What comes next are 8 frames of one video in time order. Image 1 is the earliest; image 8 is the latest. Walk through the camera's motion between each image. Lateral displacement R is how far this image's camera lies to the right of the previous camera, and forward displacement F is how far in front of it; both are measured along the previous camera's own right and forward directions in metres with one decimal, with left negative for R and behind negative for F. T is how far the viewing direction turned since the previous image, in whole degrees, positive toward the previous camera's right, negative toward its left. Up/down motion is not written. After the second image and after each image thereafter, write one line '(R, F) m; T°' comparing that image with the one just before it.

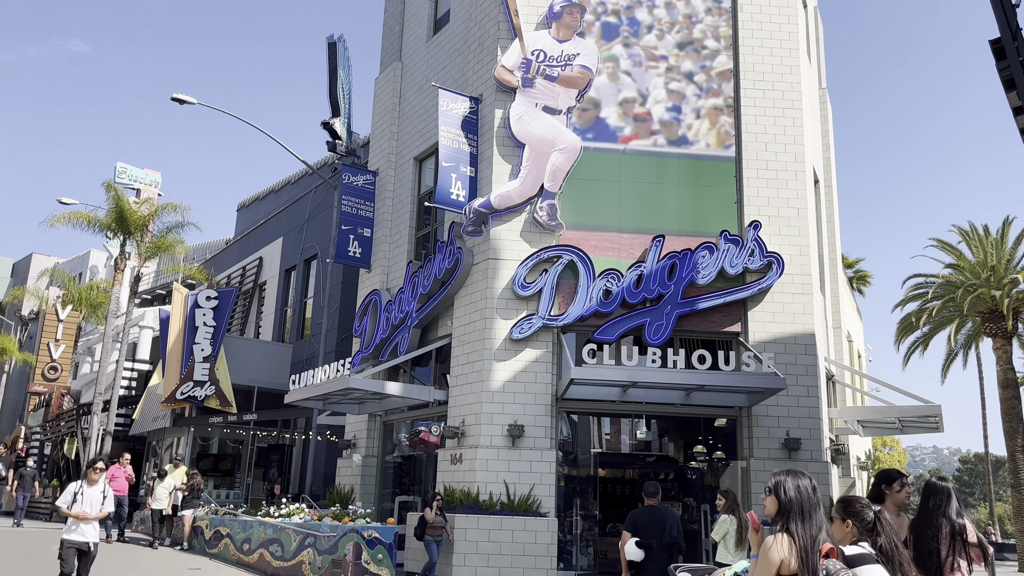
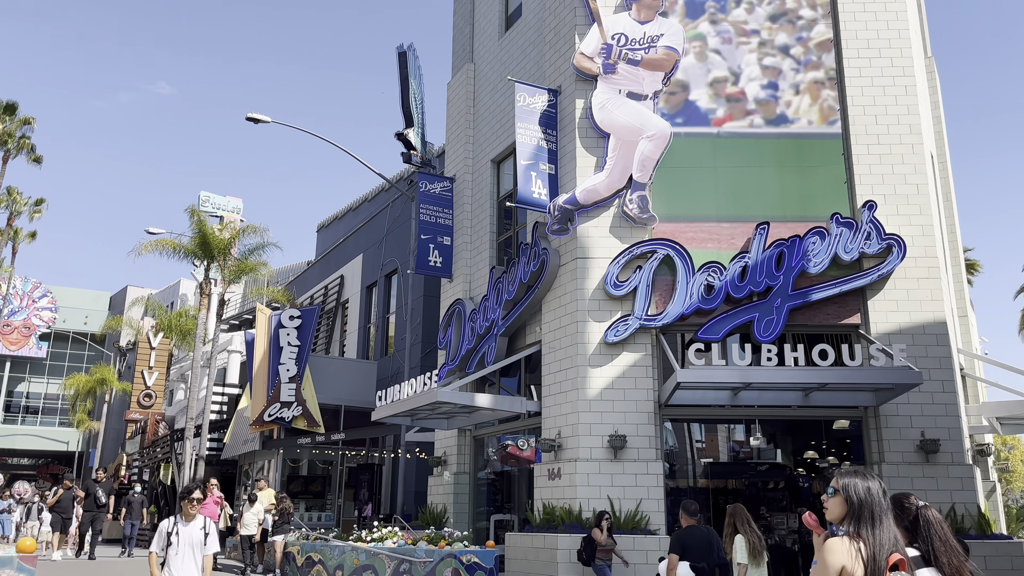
(-0.3, +1.1) m; -5°
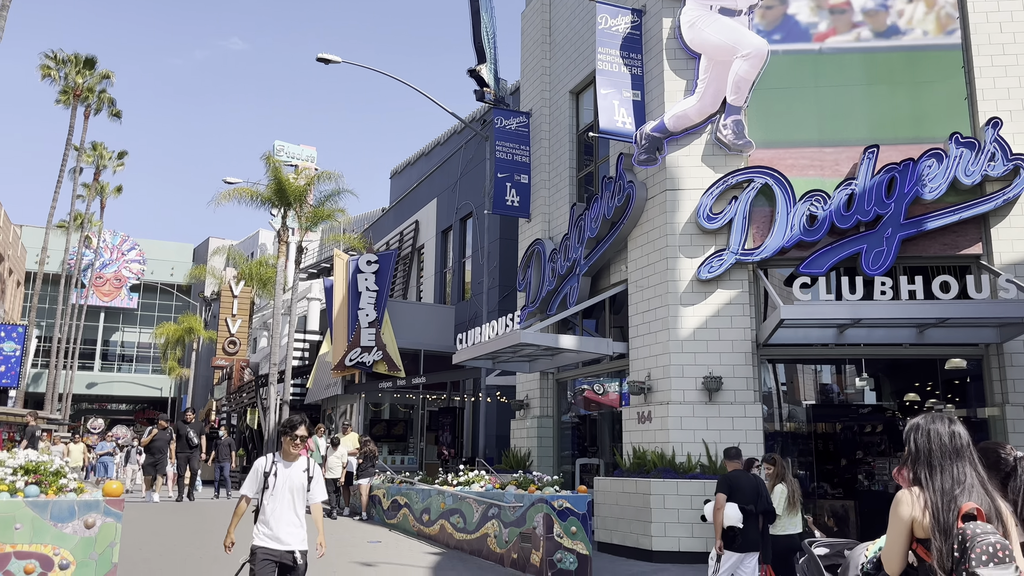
(-0.3, +0.7) m; -5°
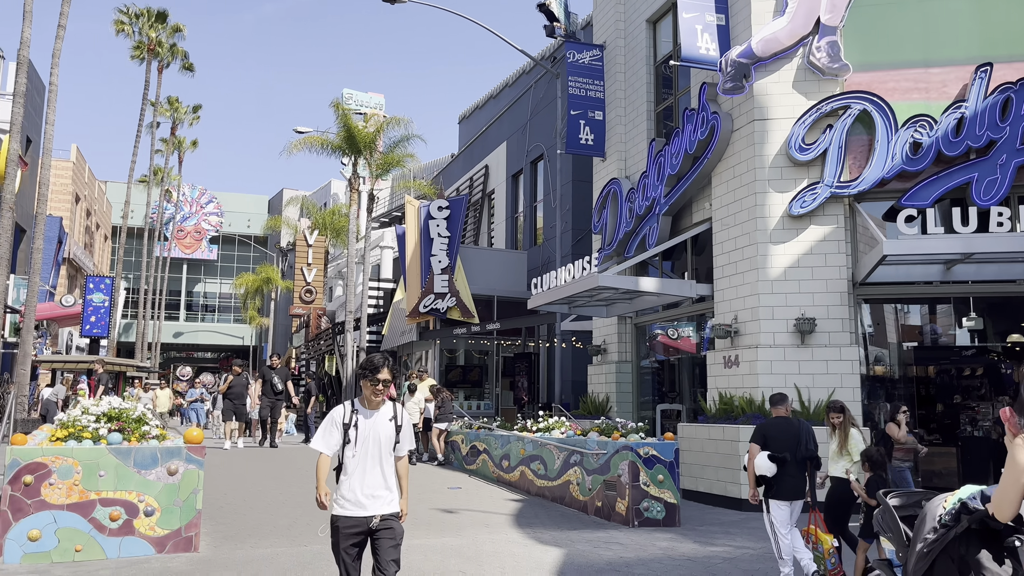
(-0.1, +0.5) m; -5°
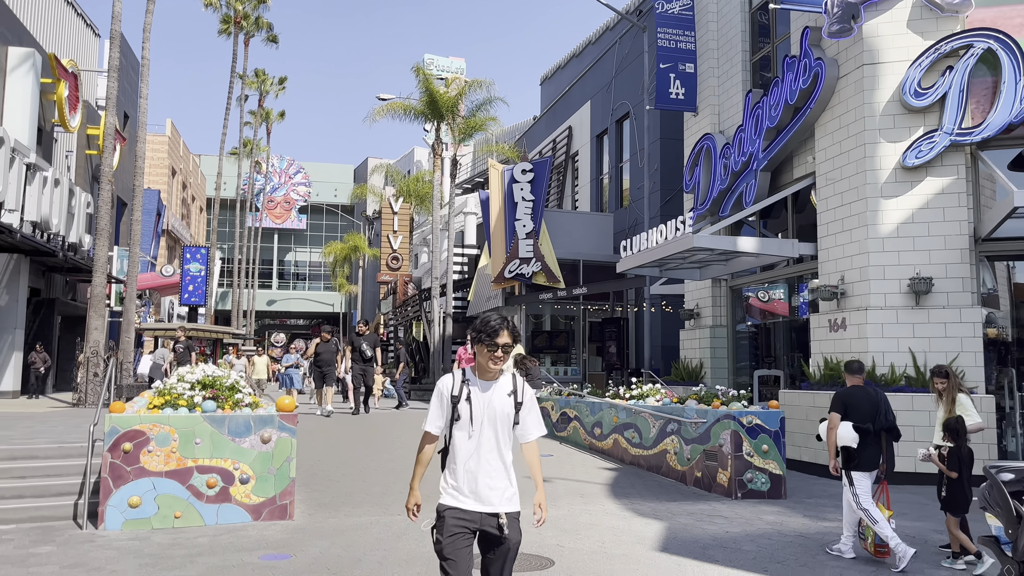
(-0.1, +0.4) m; -6°
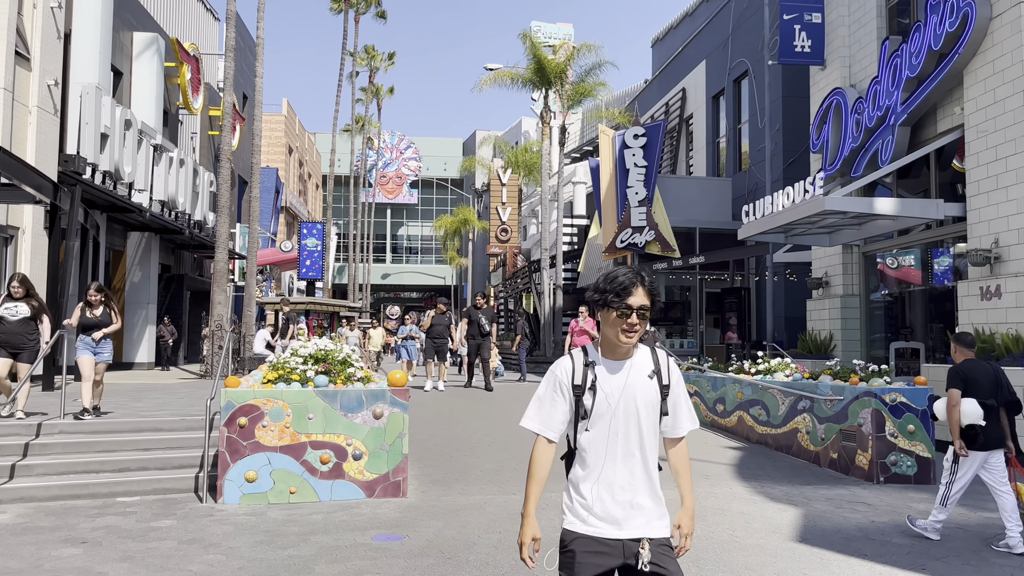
(-0.1, +0.5) m; -8°
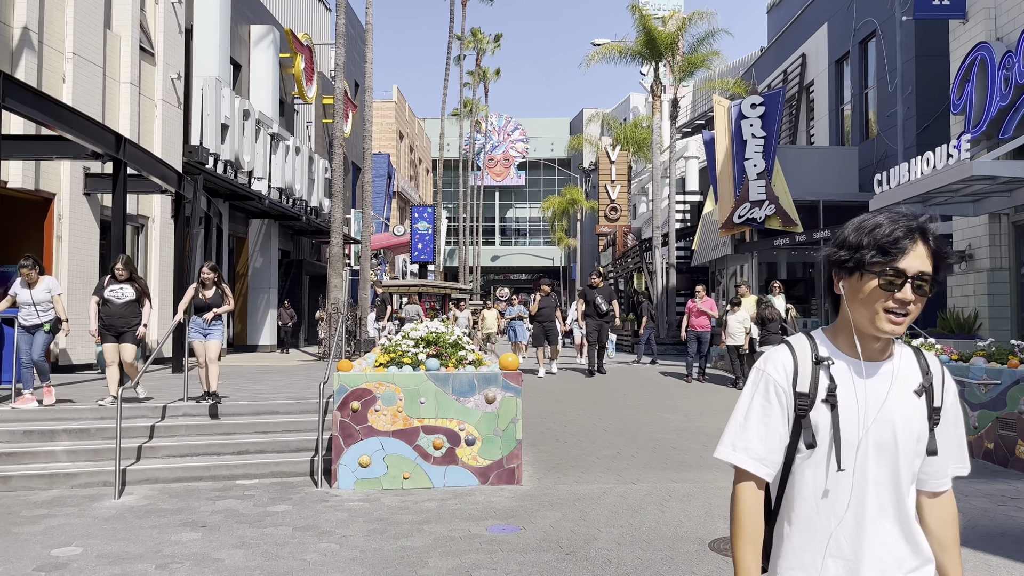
(-0.1, +0.4) m; -8°
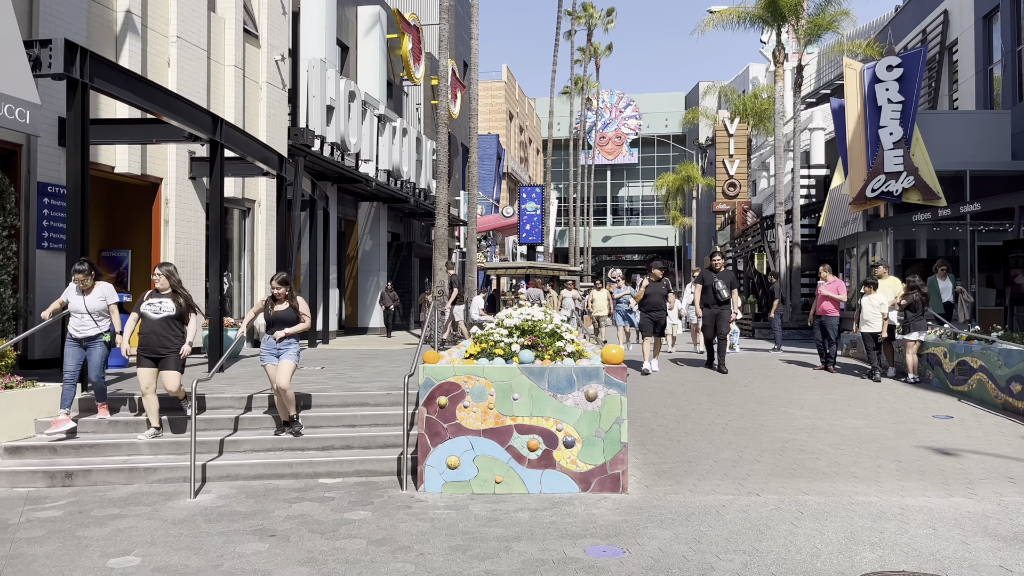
(+0.1, +0.8) m; -8°
